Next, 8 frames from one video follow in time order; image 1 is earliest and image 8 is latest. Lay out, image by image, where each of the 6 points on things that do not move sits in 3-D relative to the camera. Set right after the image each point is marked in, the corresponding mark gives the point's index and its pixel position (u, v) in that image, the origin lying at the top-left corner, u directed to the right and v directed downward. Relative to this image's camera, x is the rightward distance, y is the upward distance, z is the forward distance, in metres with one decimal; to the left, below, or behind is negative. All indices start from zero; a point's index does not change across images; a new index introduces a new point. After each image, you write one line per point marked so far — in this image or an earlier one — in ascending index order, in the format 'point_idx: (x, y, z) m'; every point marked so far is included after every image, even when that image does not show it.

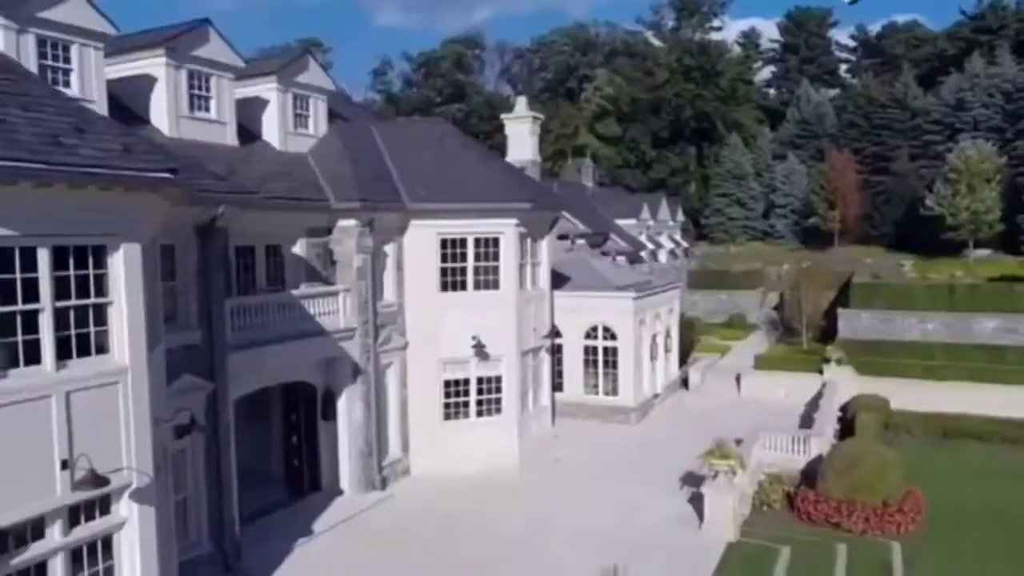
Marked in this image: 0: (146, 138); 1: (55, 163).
0: (-4.9, +1.8, +10.2) m
1: (-5.0, +1.3, +8.7) m
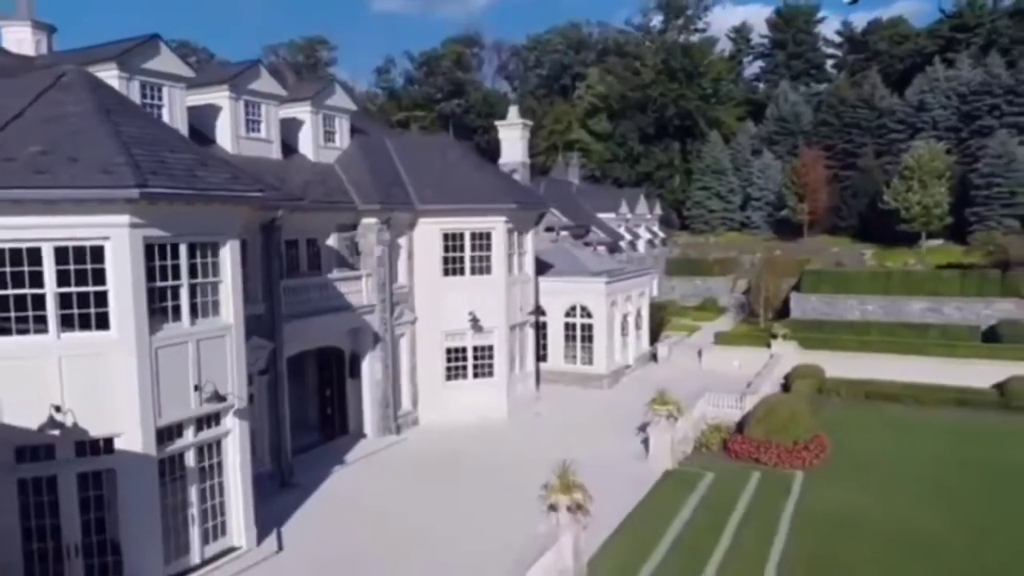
0: (-5.2, +2.1, +14.6) m
1: (-5.3, +1.6, +13.1) m
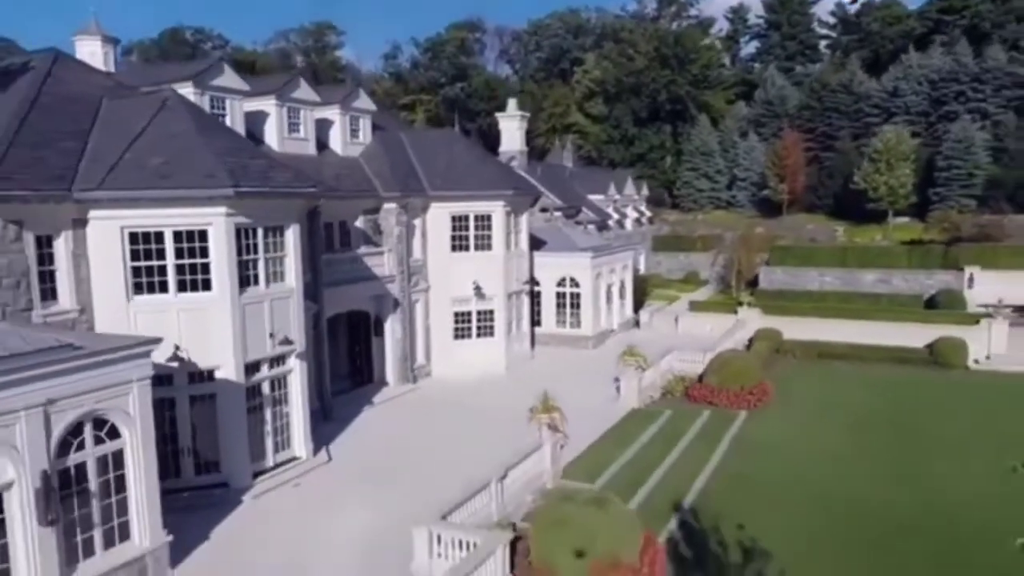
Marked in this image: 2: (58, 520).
0: (-5.4, +2.8, +19.0) m
1: (-5.5, +2.2, +17.6) m
2: (-7.2, -3.7, +12.1) m
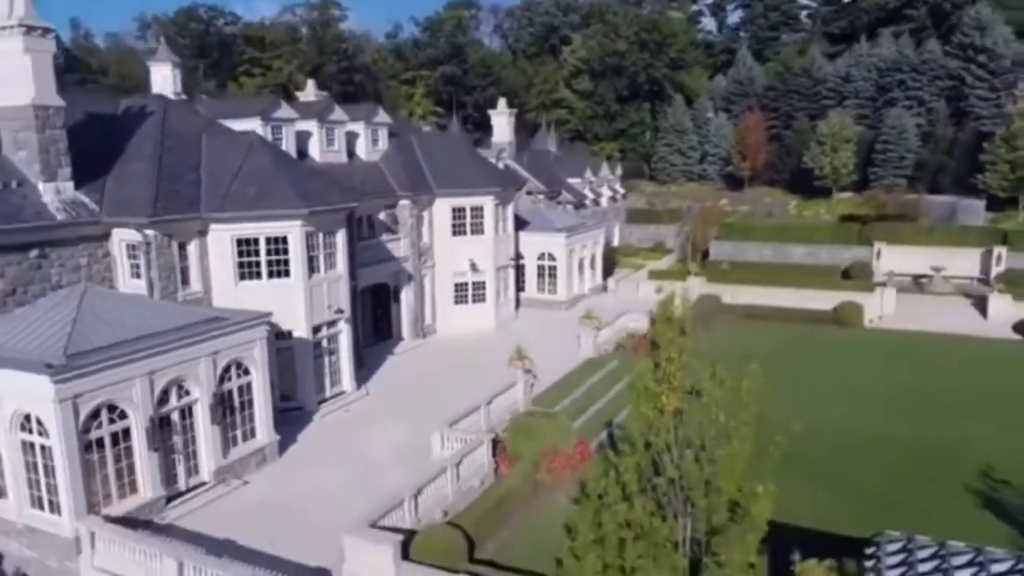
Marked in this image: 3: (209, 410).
0: (-5.9, +3.3, +26.7) m
1: (-6.0, +2.7, +25.3) m
2: (-7.7, -3.5, +20.2) m
3: (-7.8, -3.1, +19.7) m
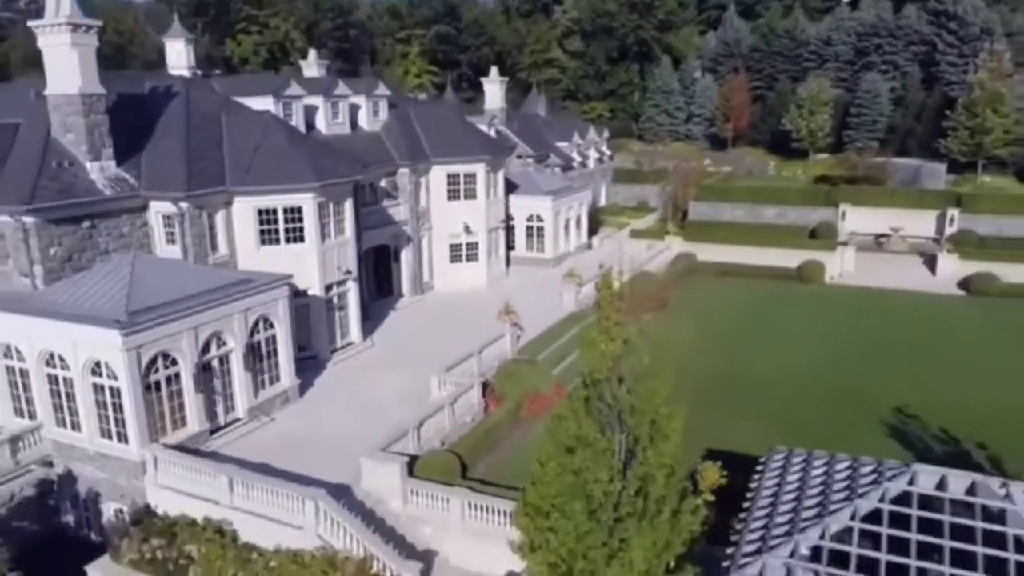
0: (-6.4, +4.8, +29.9) m
1: (-6.5, +4.0, +28.5) m
2: (-8.1, -2.5, +23.8) m
3: (-8.2, -2.1, +23.3) m
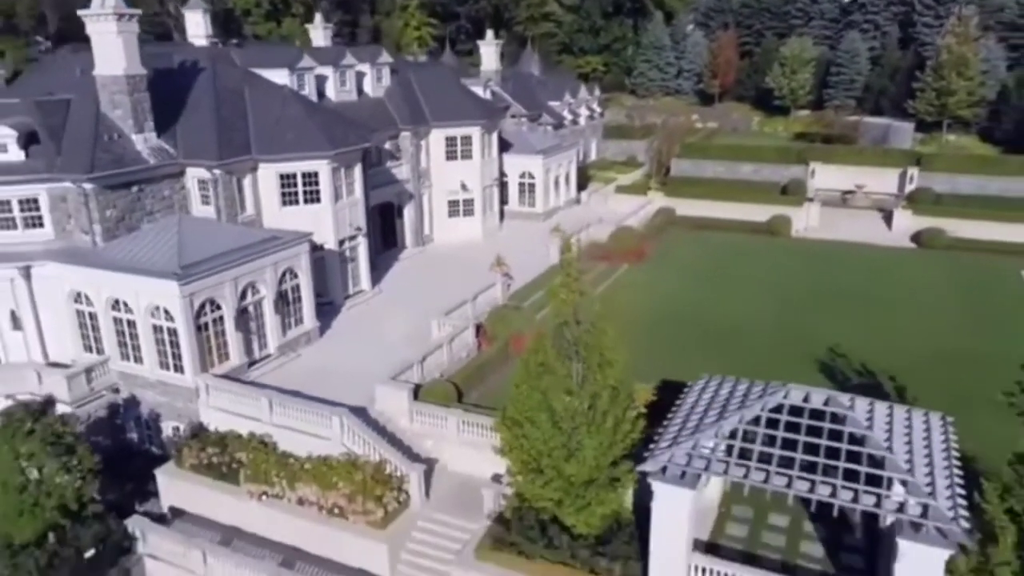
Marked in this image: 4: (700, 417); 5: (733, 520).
0: (-6.8, +6.8, +33.7) m
1: (-6.9, +5.9, +32.3) m
2: (-8.6, -0.9, +28.1) m
3: (-8.7, -0.6, +27.6) m
4: (+4.2, -2.9, +17.2) m
5: (+5.6, -5.8, +19.2) m
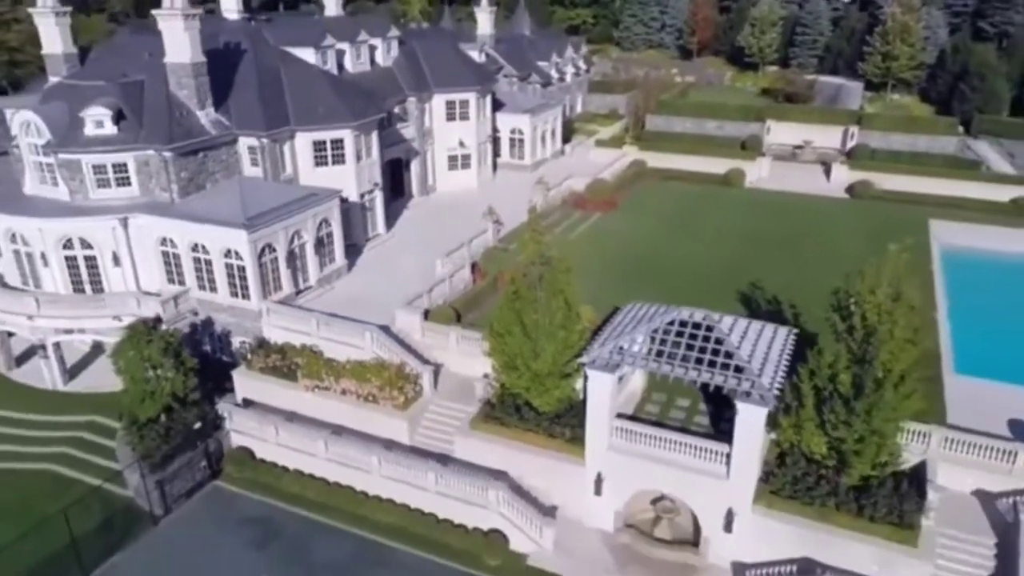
0: (-7.3, +9.7, +40.8) m
1: (-7.4, +8.8, +39.5) m
2: (-9.1, +1.6, +35.9) m
3: (-9.2, +1.9, +35.4) m
4: (+3.7, -1.3, +25.2) m
5: (+5.0, -4.0, +27.4) m
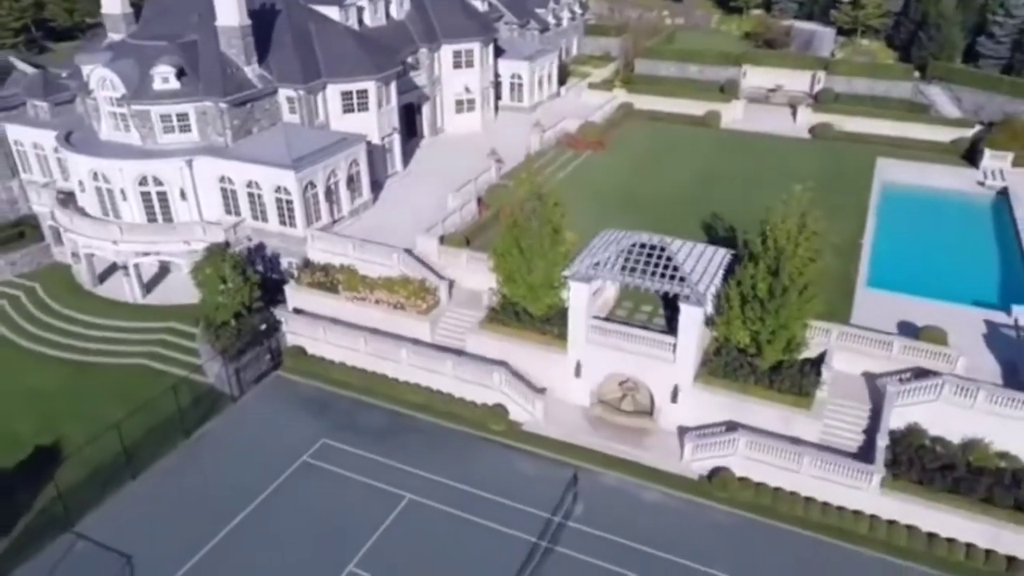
0: (-7.3, +14.1, +46.9) m
1: (-7.5, +13.0, +45.8) m
2: (-9.2, +5.5, +42.9) m
3: (-9.2, +5.8, +42.3) m
4: (+3.7, +1.6, +32.4) m
5: (+5.0, -0.9, +34.9) m
